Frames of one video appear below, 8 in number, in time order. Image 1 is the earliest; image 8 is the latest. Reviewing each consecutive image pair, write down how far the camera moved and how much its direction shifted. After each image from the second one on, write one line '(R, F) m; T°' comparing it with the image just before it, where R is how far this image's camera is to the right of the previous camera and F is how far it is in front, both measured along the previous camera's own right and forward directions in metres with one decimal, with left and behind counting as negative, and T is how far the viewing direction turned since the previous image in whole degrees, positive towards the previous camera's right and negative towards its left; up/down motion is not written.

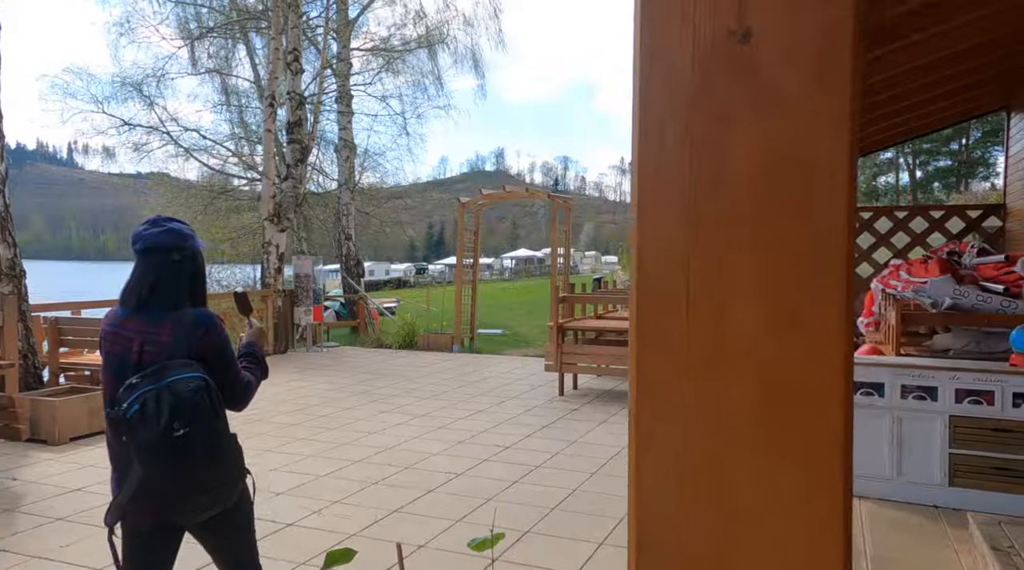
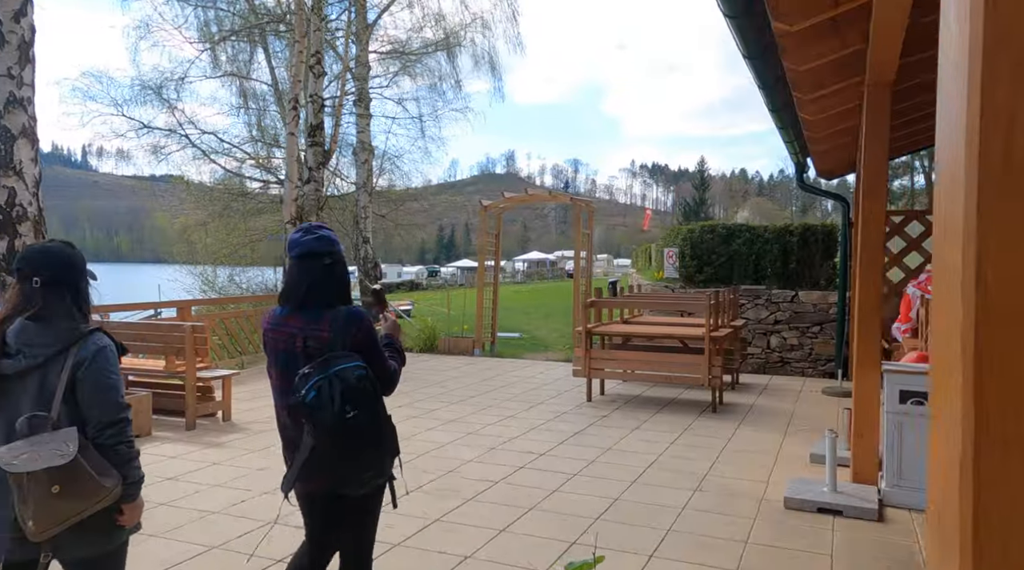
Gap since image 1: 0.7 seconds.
(-0.2, +0.1) m; -1°
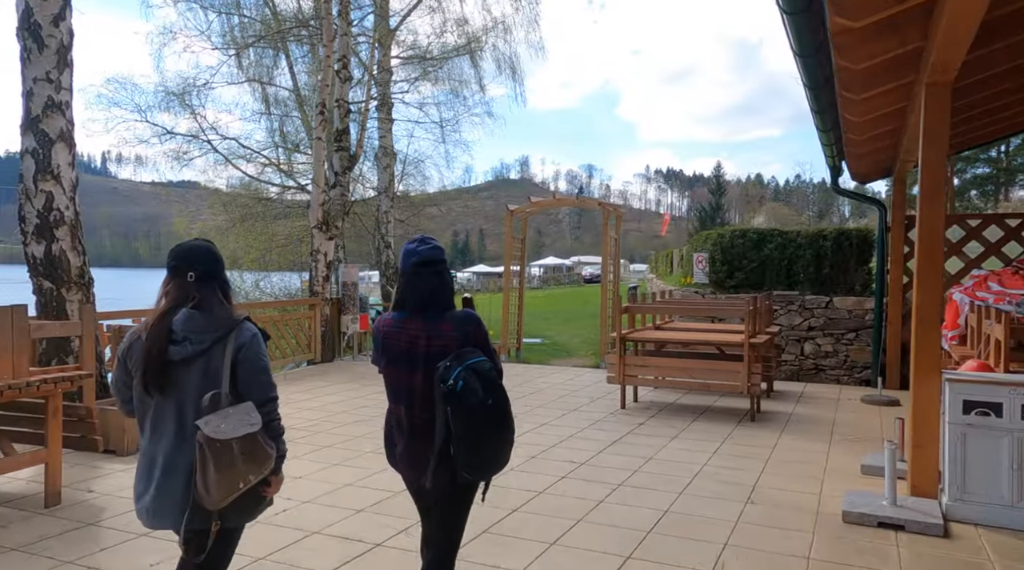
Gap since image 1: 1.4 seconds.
(-0.2, +0.1) m; -1°
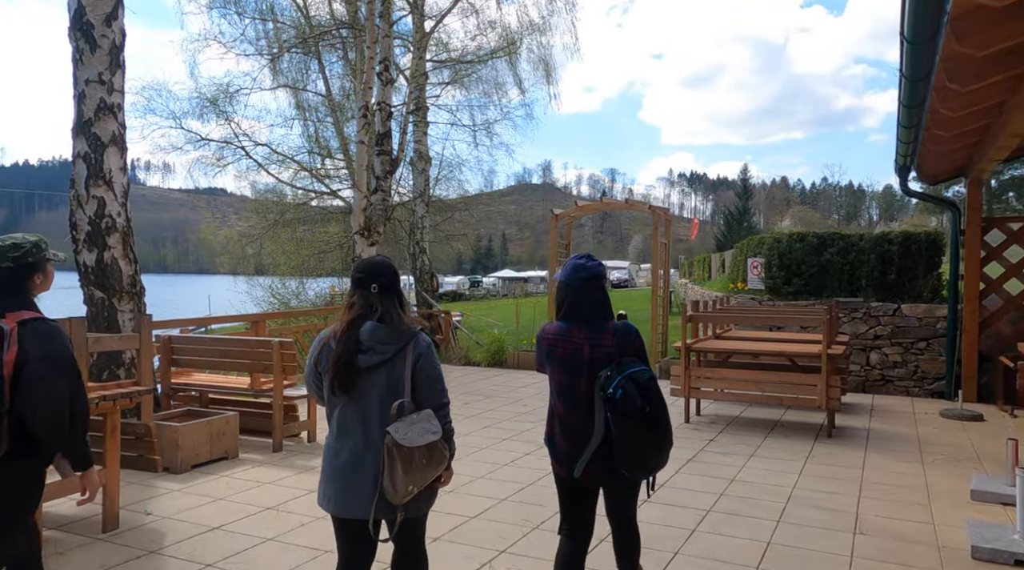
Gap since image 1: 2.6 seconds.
(-0.3, +0.3) m; -2°
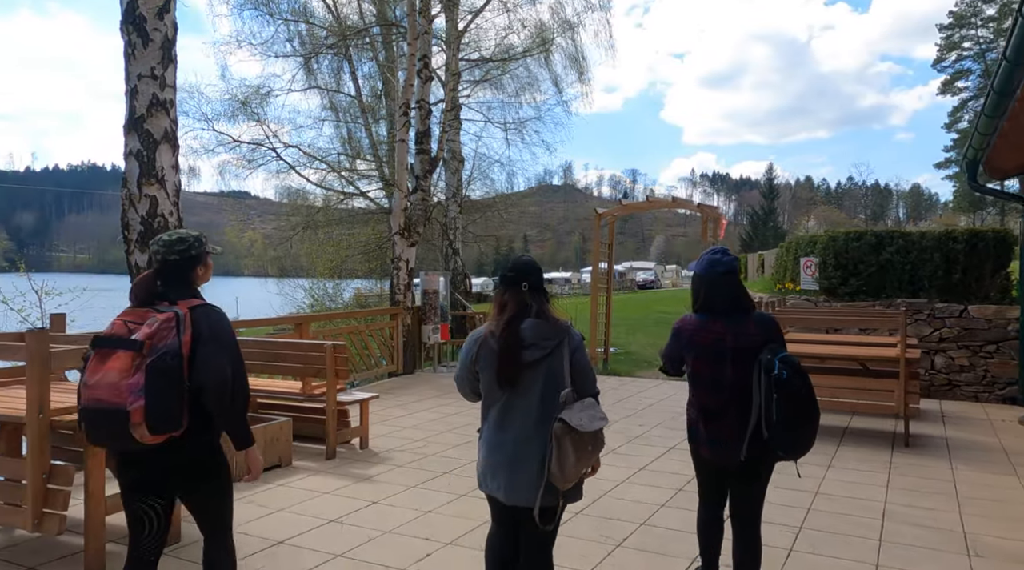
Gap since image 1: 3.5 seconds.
(-0.3, +0.3) m; -2°
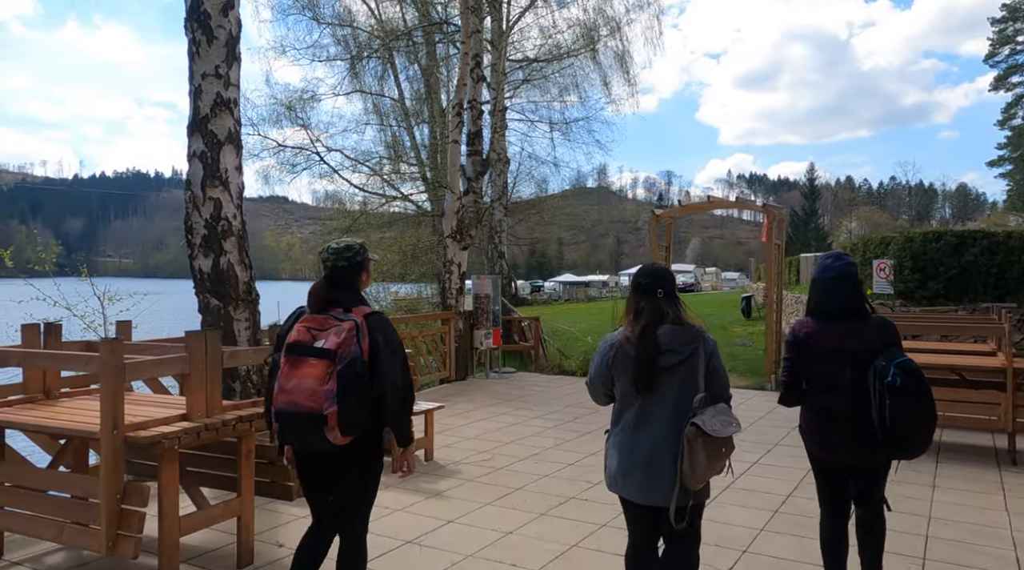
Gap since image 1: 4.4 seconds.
(-0.3, +0.3) m; -3°
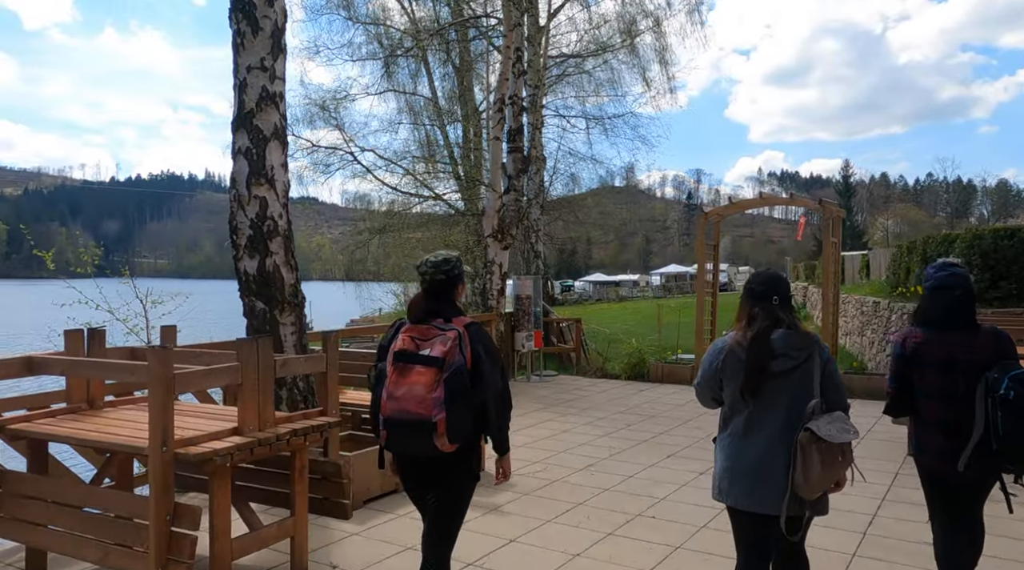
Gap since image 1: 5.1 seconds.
(-0.2, +0.3) m; -2°
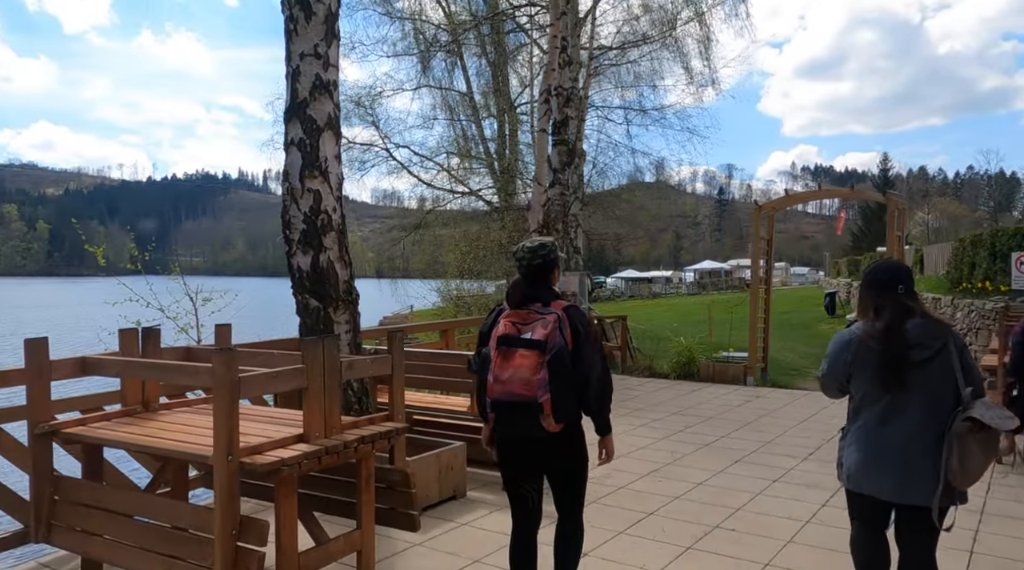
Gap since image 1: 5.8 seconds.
(-0.2, +0.3) m; -2°
